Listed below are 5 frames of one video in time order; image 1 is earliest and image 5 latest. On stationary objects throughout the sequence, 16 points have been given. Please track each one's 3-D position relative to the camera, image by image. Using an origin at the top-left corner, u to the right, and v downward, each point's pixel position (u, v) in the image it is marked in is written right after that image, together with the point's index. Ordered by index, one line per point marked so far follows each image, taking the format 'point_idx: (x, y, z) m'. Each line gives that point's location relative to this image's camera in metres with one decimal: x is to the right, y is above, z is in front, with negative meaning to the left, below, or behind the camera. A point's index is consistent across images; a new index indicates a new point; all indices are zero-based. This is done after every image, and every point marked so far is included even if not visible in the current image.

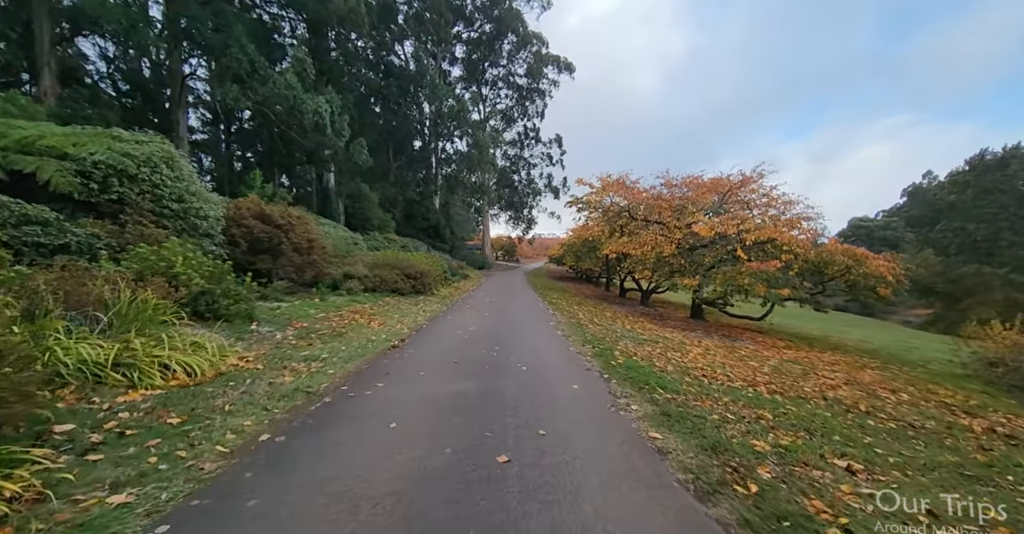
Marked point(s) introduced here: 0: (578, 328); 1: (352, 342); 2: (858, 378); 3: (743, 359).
0: (+1.8, -1.7, +8.8) m
1: (-3.2, -1.5, +6.3) m
2: (+8.2, -2.6, +7.6) m
3: (+6.1, -2.4, +8.5) m
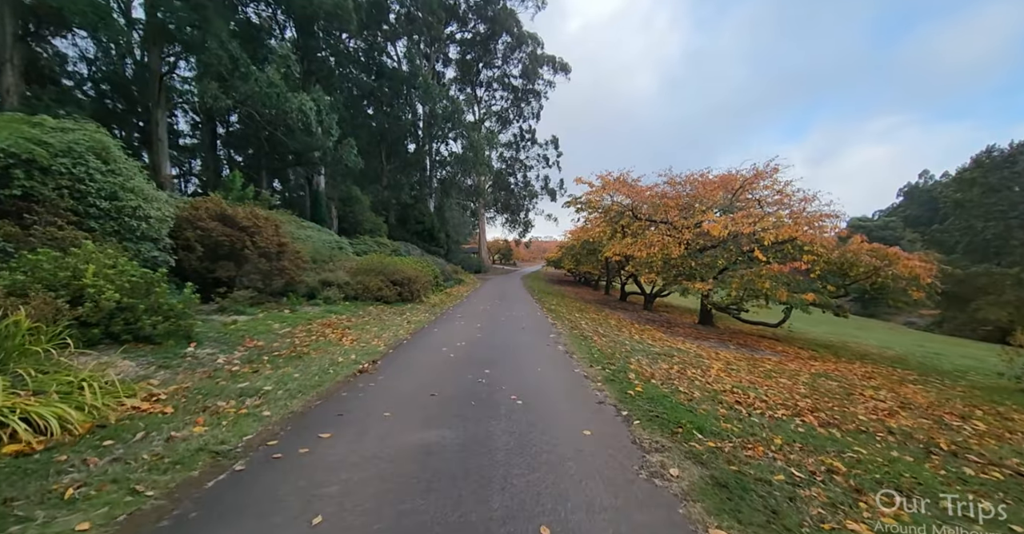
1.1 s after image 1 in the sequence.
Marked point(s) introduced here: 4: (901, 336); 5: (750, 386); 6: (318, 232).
0: (+1.7, -1.8, +7.7) m
1: (-3.3, -1.6, +5.2) m
2: (+8.1, -2.7, +6.5) m
3: (+6.0, -2.5, +7.4) m
4: (+23.7, -4.2, +19.4) m
5: (+4.6, -2.3, +6.2) m
6: (-10.1, +1.8, +16.6) m
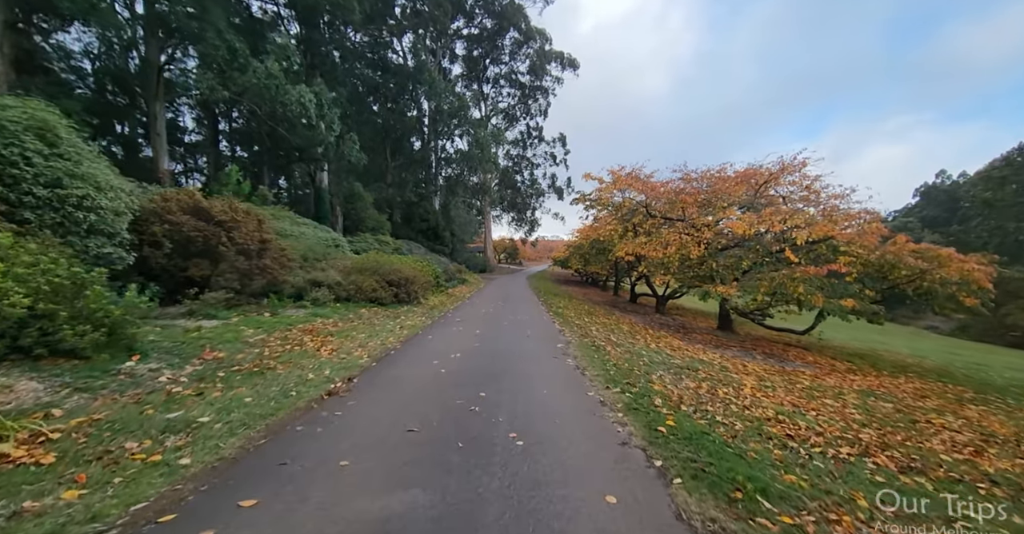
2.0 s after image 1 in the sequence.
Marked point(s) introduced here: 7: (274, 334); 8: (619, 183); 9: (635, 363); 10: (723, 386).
0: (+1.7, -1.8, +6.8) m
1: (-3.2, -1.6, +4.4) m
2: (+8.2, -2.7, +5.5) m
3: (+6.1, -2.6, +6.4) m
4: (+23.9, -4.3, +18.1) m
5: (+4.6, -2.4, +5.2) m
6: (-9.9, +1.9, +15.9) m
7: (-5.0, -1.4, +6.7) m
8: (+5.1, +4.0, +15.2) m
9: (+2.5, -2.0, +6.5) m
10: (+4.0, -2.2, +6.0) m
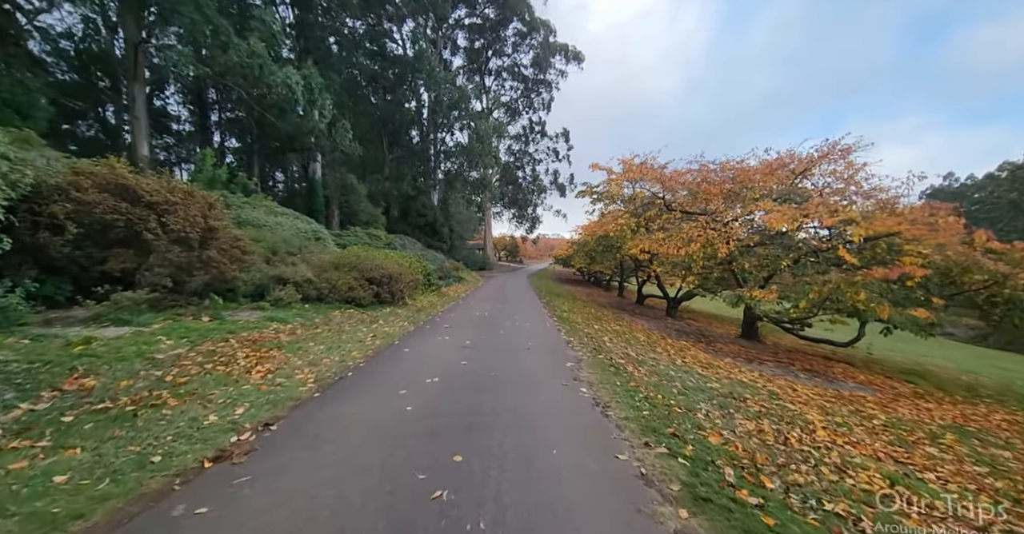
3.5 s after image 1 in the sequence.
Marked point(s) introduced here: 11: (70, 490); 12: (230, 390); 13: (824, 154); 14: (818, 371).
0: (+1.7, -1.8, +5.3) m
1: (-3.3, -1.5, +2.8) m
2: (+8.1, -2.8, +4.0) m
3: (+6.0, -2.6, +4.9) m
4: (+23.8, -4.5, +16.6) m
5: (+4.5, -2.4, +3.7) m
6: (-9.8, +2.1, +14.4) m
7: (-5.0, -1.3, +5.2) m
8: (+5.2, +4.1, +13.7) m
9: (+2.5, -2.0, +5.0) m
10: (+3.9, -2.3, +4.5) m
11: (-3.1, -1.5, +2.2) m
12: (-3.5, -1.5, +3.9) m
13: (+10.4, +3.7, +10.5) m
14: (+8.3, -2.8, +8.6) m
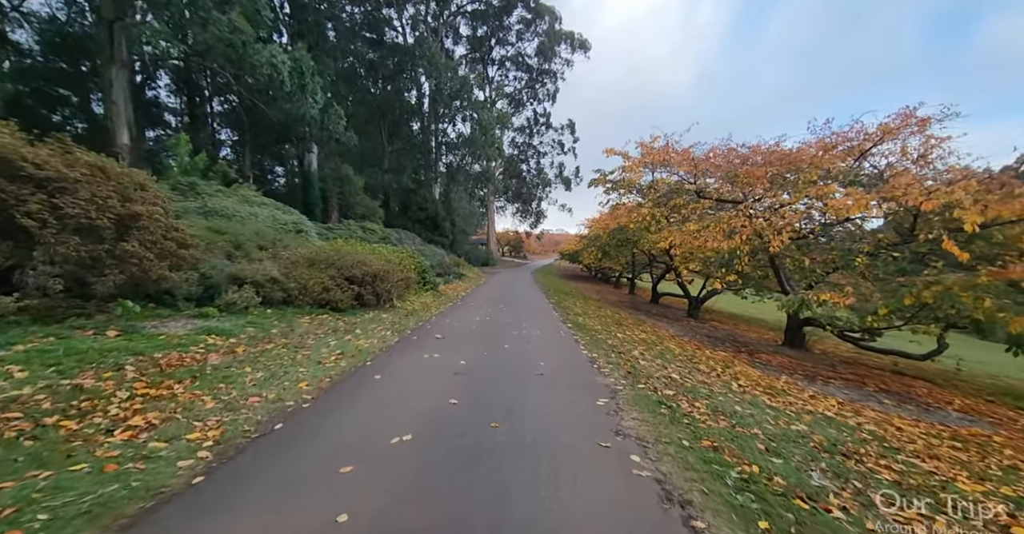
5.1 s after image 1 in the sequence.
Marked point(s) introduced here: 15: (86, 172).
0: (+1.8, -1.8, +3.6) m
1: (-3.2, -1.5, +1.2) m
2: (+8.2, -2.8, +2.3) m
3: (+6.1, -2.6, +3.2) m
4: (+24.1, -4.3, +14.7) m
5: (+4.6, -2.4, +2.0) m
6: (-9.6, +2.2, +12.8) m
7: (-4.9, -1.2, +3.6) m
8: (+5.4, +4.2, +11.9) m
9: (+2.6, -1.9, +3.3) m
10: (+4.0, -2.2, +2.8) m
11: (-3.0, -1.5, +0.6) m
12: (-3.4, -1.5, +2.3) m
13: (+10.6, +3.8, +8.7) m
14: (+8.5, -2.7, +6.9) m
15: (-6.9, +1.6, +5.2) m
